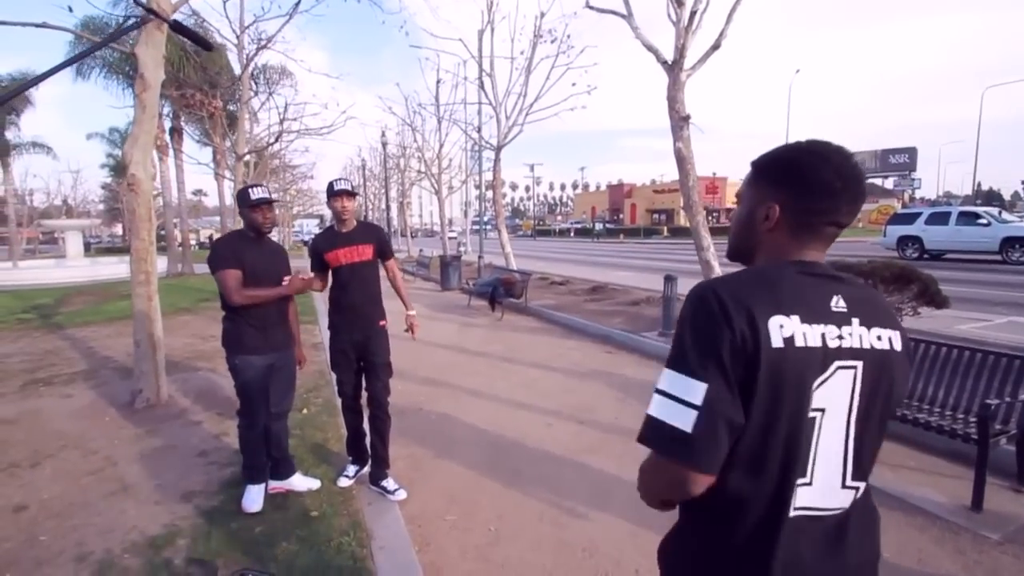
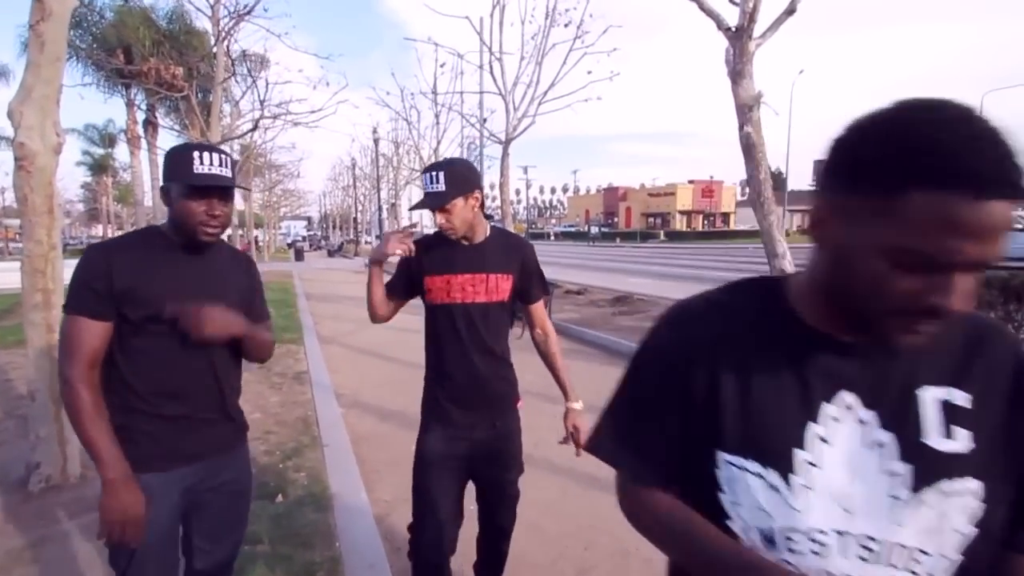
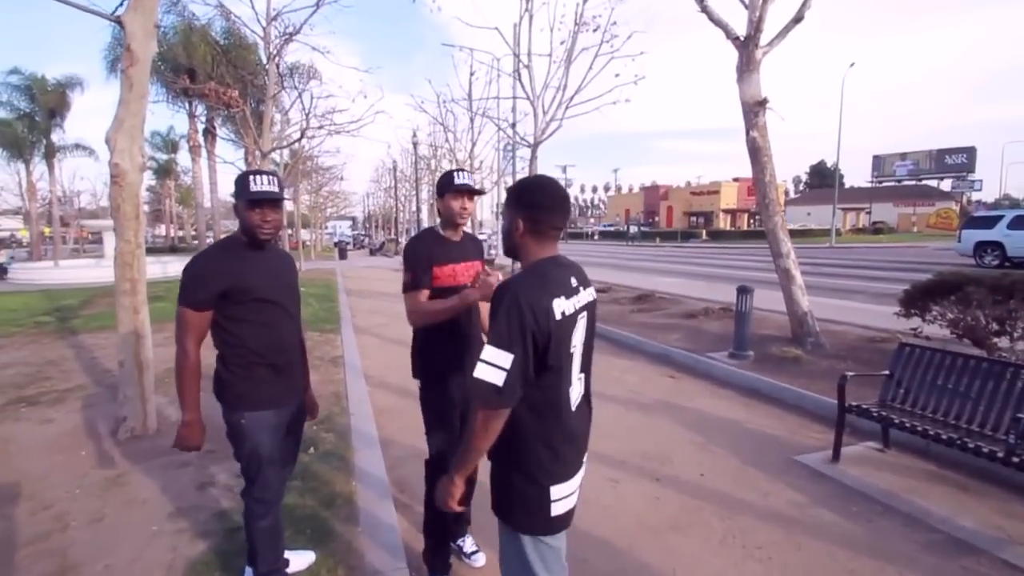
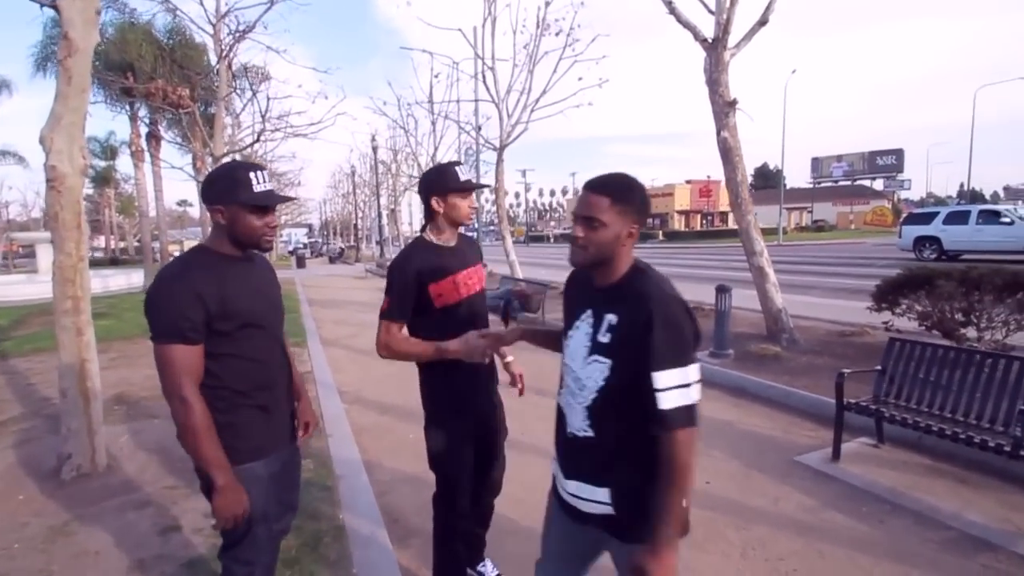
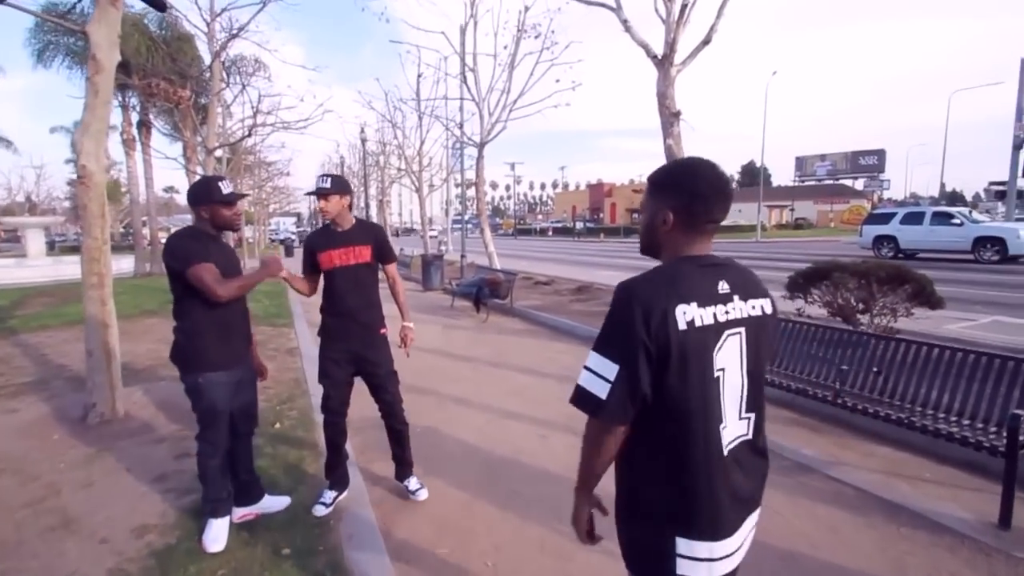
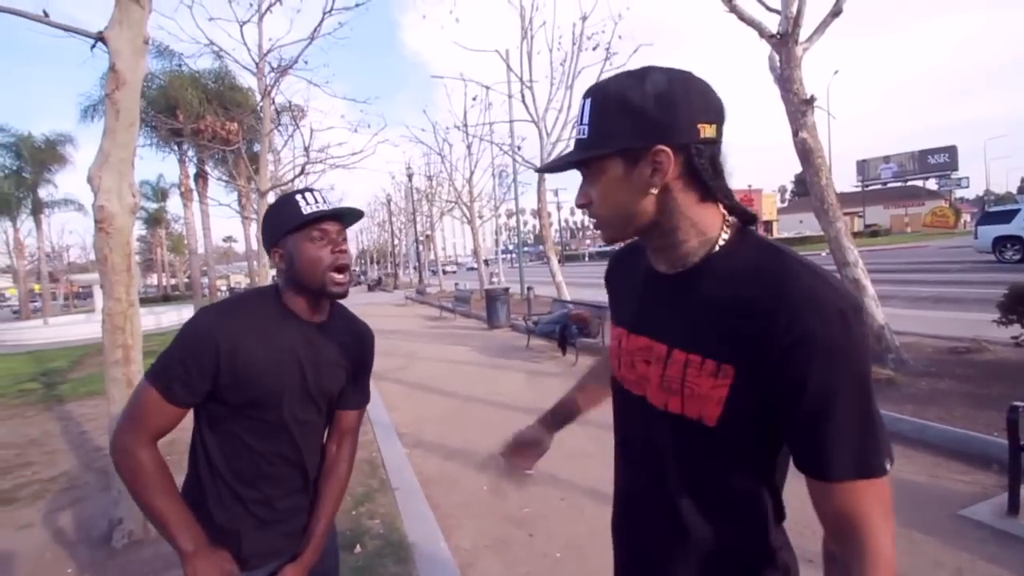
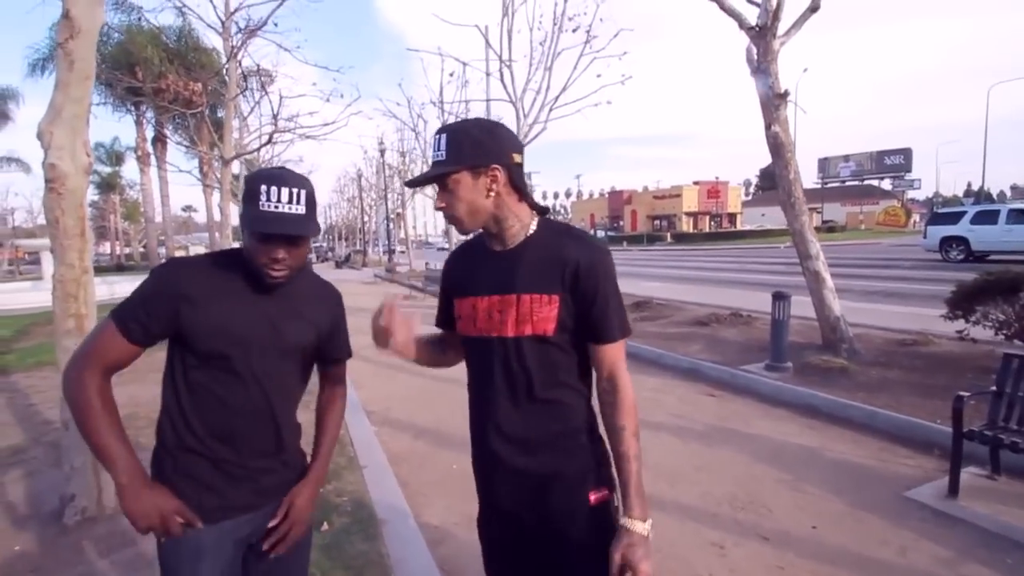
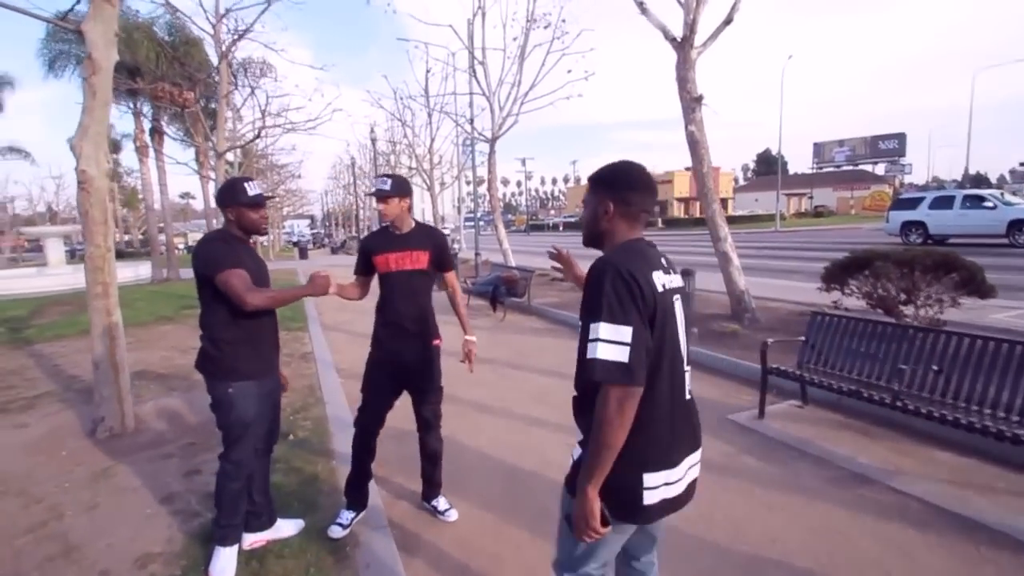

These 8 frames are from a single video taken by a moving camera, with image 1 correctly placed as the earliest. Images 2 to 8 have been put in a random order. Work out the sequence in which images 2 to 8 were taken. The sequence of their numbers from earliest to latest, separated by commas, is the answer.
5, 8, 3, 4, 2, 7, 6
